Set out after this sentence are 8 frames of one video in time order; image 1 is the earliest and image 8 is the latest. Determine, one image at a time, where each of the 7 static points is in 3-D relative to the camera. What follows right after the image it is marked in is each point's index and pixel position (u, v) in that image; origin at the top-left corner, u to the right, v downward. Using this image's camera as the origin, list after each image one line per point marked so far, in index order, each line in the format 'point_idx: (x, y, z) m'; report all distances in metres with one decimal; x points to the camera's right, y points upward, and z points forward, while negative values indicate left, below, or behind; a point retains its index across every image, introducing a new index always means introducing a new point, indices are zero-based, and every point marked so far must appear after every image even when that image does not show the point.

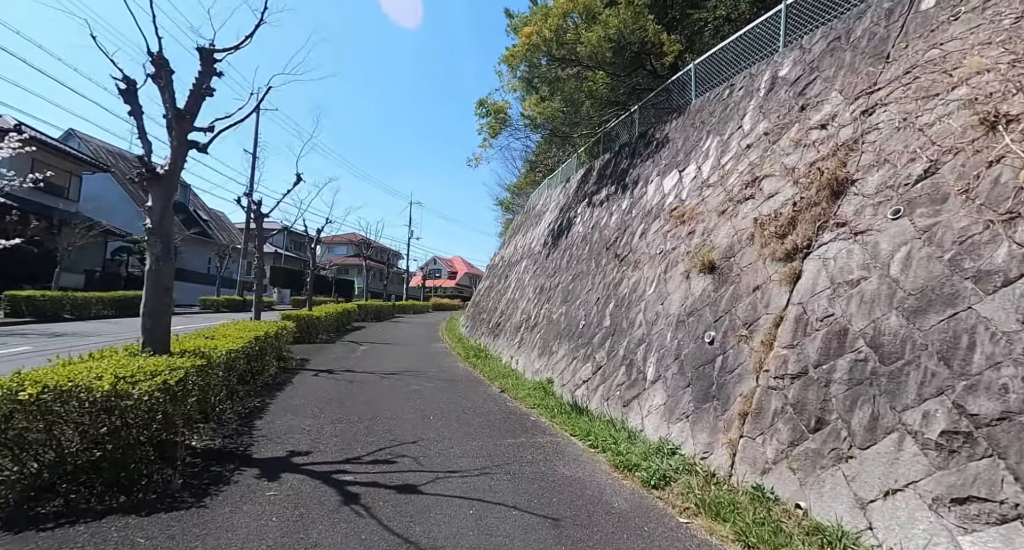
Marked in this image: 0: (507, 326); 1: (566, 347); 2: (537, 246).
0: (0.0, -1.2, +11.2) m
1: (+0.9, -1.1, +7.5) m
2: (+0.8, +0.7, +13.0) m
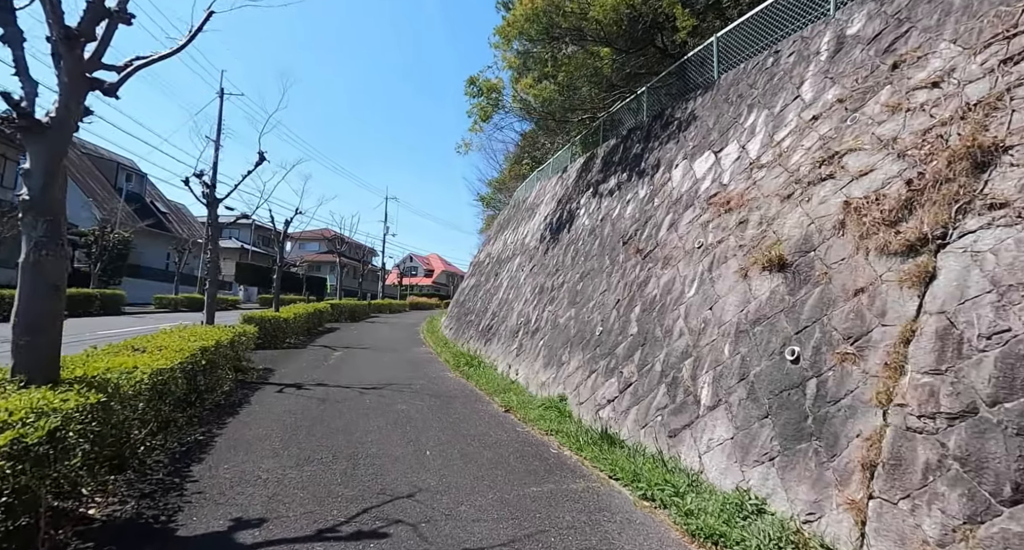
0: (-0.1, -1.2, +10.1) m
1: (+0.9, -1.1, +6.5) m
2: (+0.5, +0.8, +11.9) m
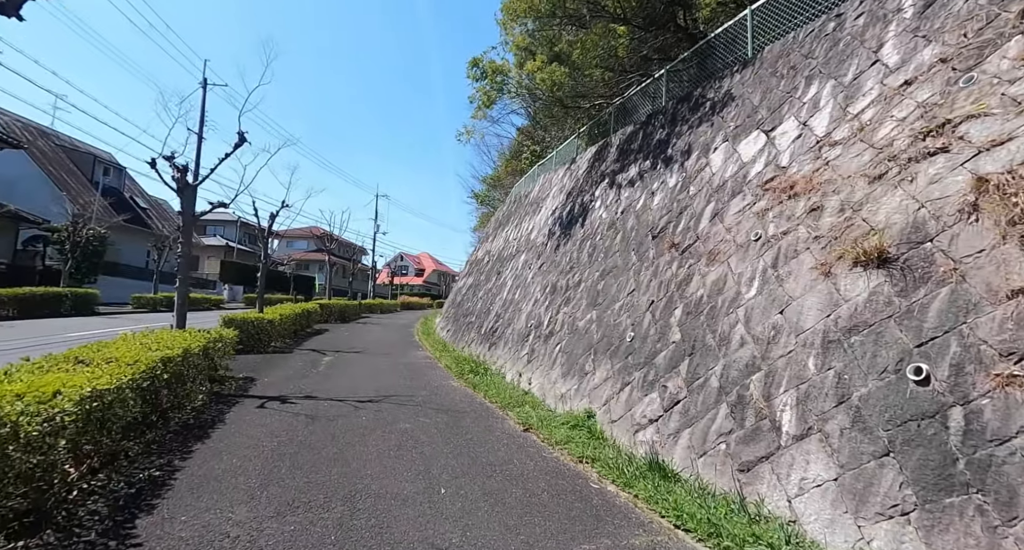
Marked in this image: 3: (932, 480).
0: (0.0, -1.1, +9.3) m
1: (+1.1, -1.1, +5.6) m
2: (+0.6, +0.8, +11.1) m
3: (+2.1, -1.0, +2.5) m
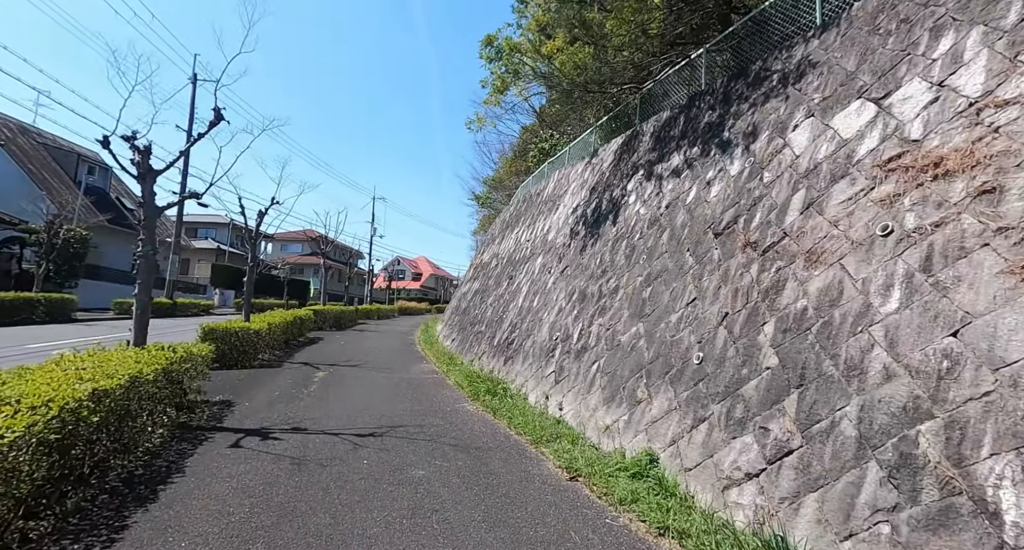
0: (+0.3, -1.2, +8.1) m
1: (+1.4, -1.1, +4.5) m
2: (+0.9, +0.7, +10.0) m
3: (+2.4, -1.0, +1.4) m
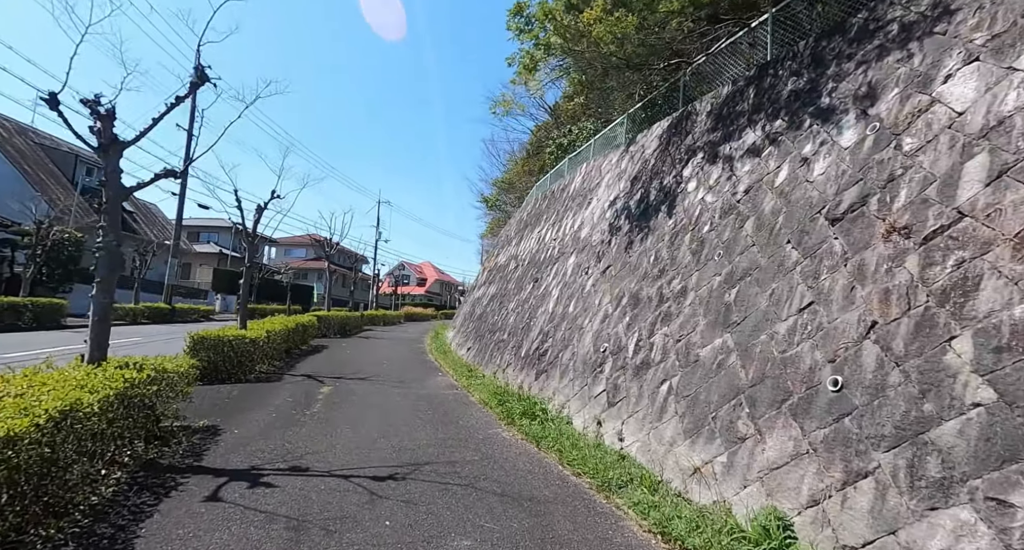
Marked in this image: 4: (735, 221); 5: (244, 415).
0: (+0.8, -1.2, +7.0) m
1: (+1.9, -1.1, +3.3) m
2: (+1.5, +0.7, +8.8) m
3: (+2.9, -1.0, +0.2) m
4: (+2.3, +0.6, +5.4) m
5: (-3.2, -1.7, +6.1) m
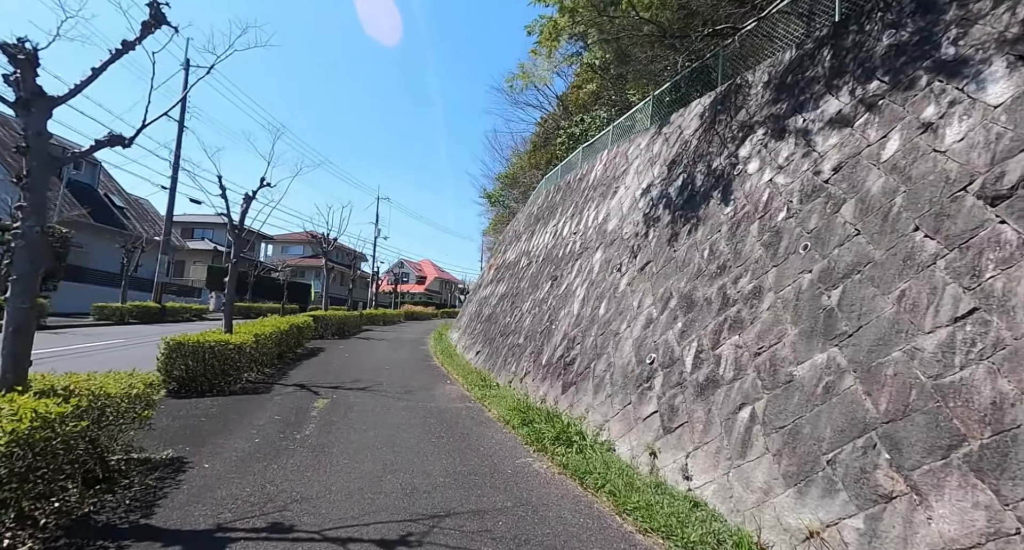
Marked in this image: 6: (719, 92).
0: (+1.2, -1.2, +5.9) m
1: (+2.2, -1.1, +2.3) m
2: (+1.8, +0.7, +7.8) m
3: (+3.2, -1.0, -0.9) m
4: (+2.6, +0.6, +4.3) m
5: (-2.9, -1.6, +5.1) m
6: (+3.0, +2.7, +7.4) m
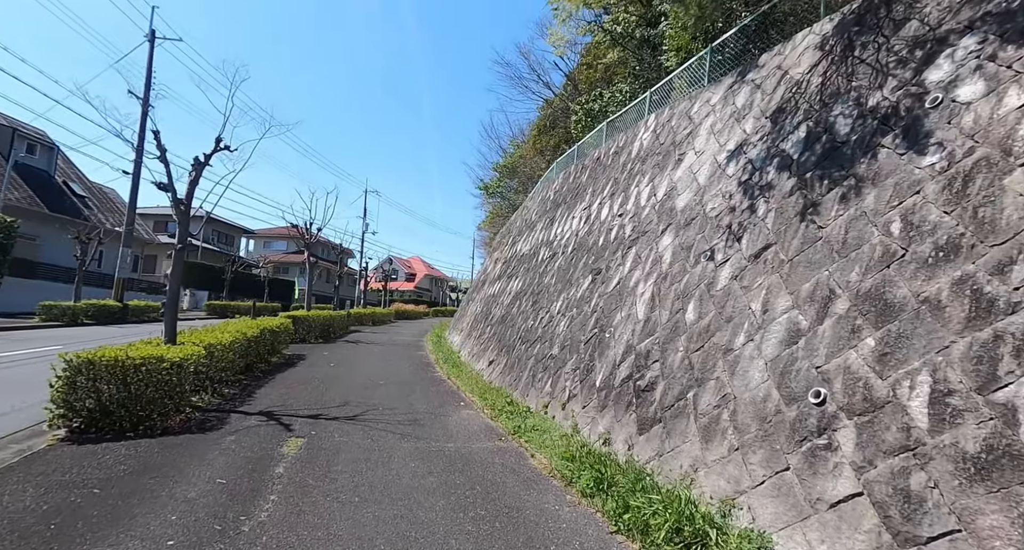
0: (+1.7, -1.1, +3.8) m
1: (+2.9, -1.0, +0.2) m
2: (+2.3, +0.8, +5.6) m
3: (+3.9, -0.9, -3.0) m
4: (+3.2, +0.7, +2.2) m
5: (-2.3, -1.6, +2.8) m
6: (+3.6, +2.8, +5.3) m
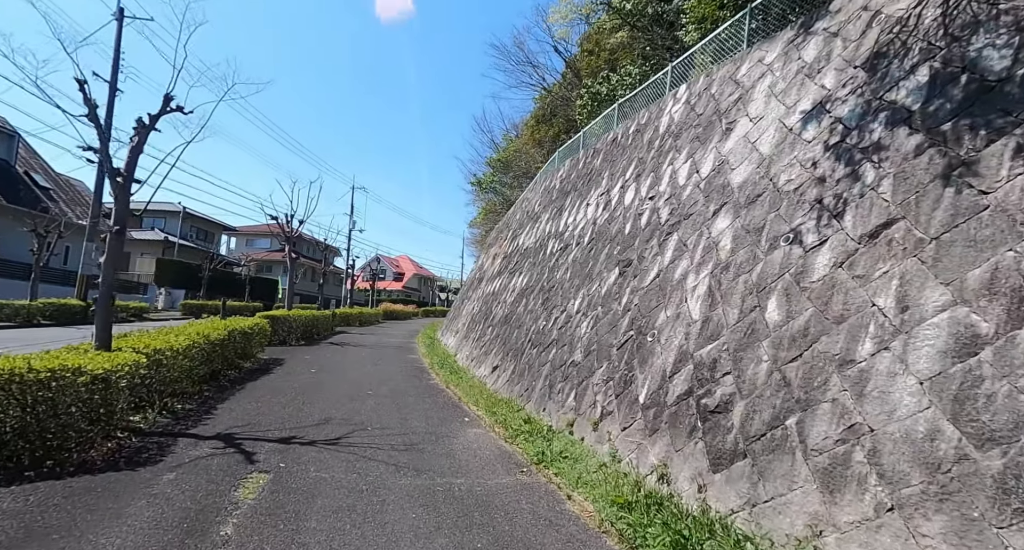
0: (+2.0, -1.0, +2.5) m
1: (+3.3, -0.9, -1.1) m
2: (+2.5, +0.9, +4.4) m
3: (+4.3, -0.8, -4.2) m
4: (+3.6, +0.8, +1.0) m
5: (-2.0, -1.4, +1.5) m
6: (+3.8, +2.9, +4.1) m
